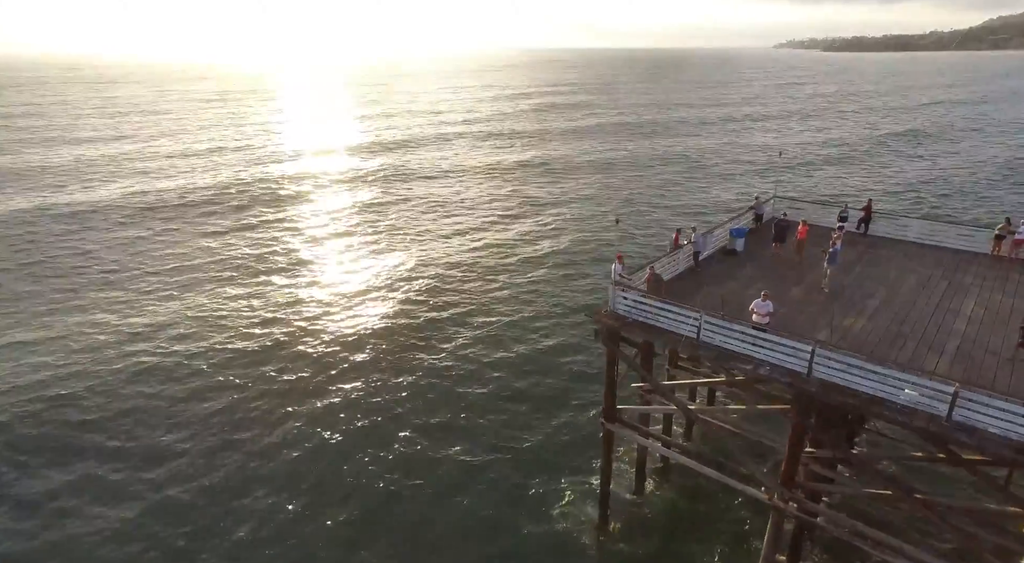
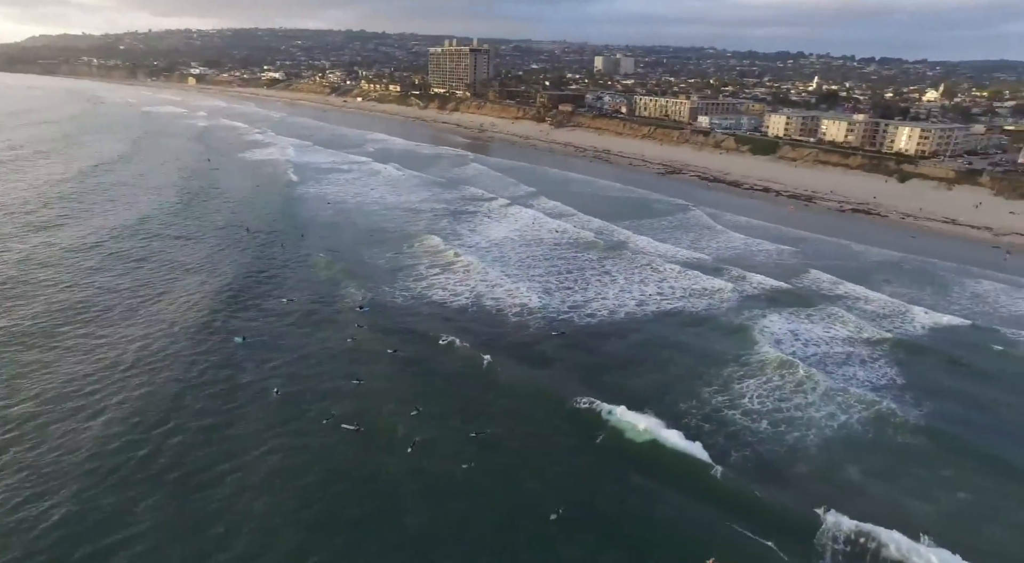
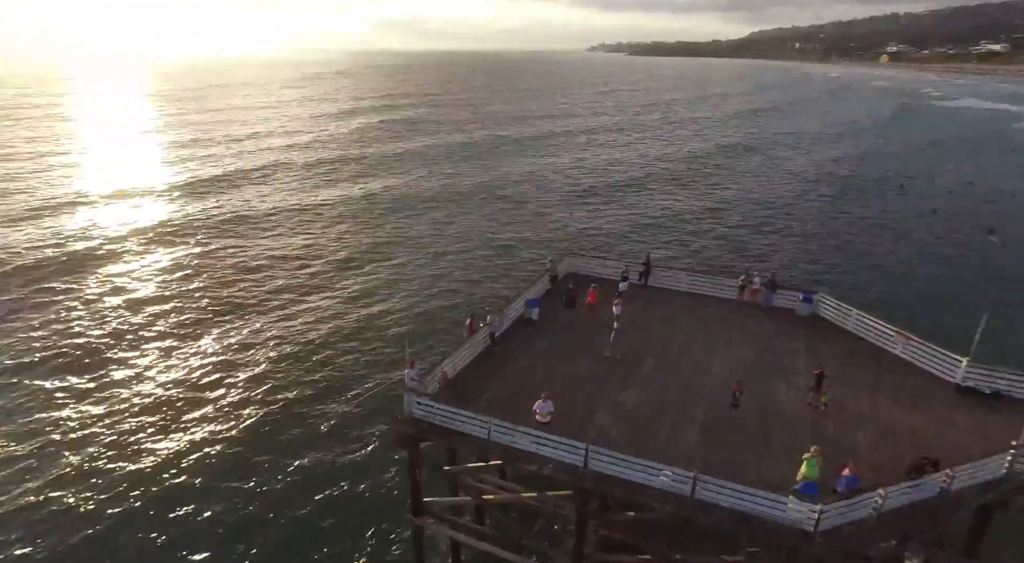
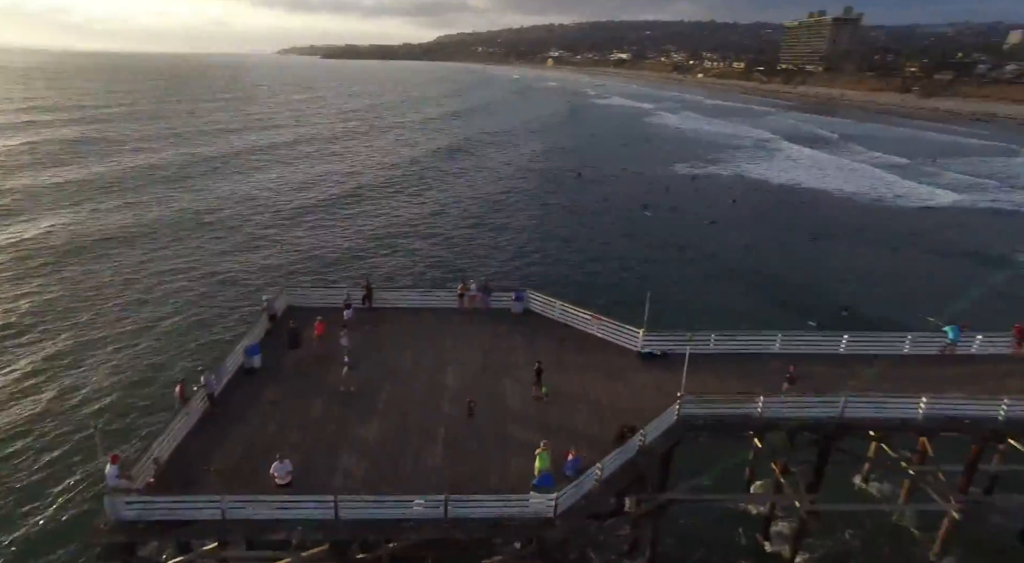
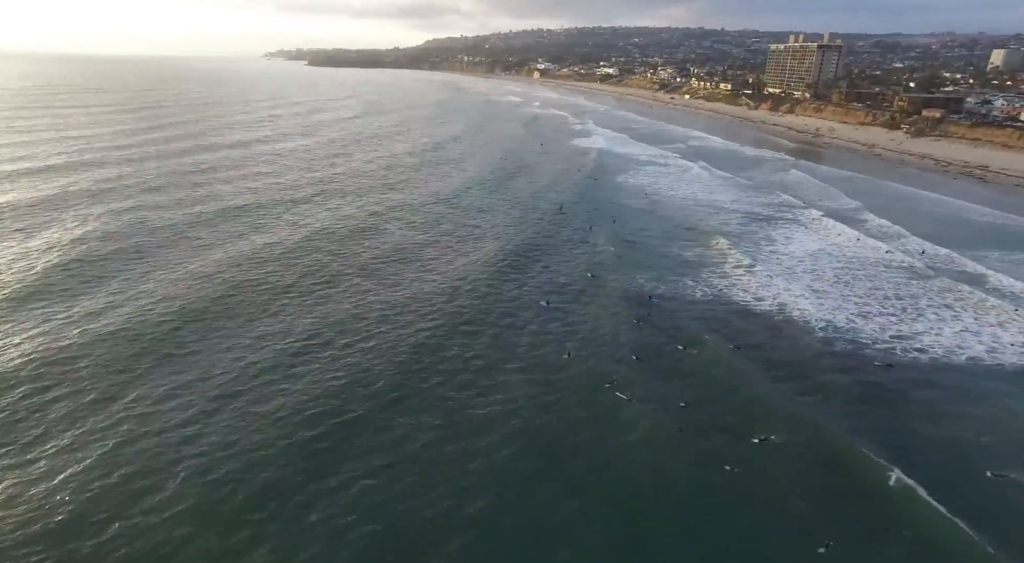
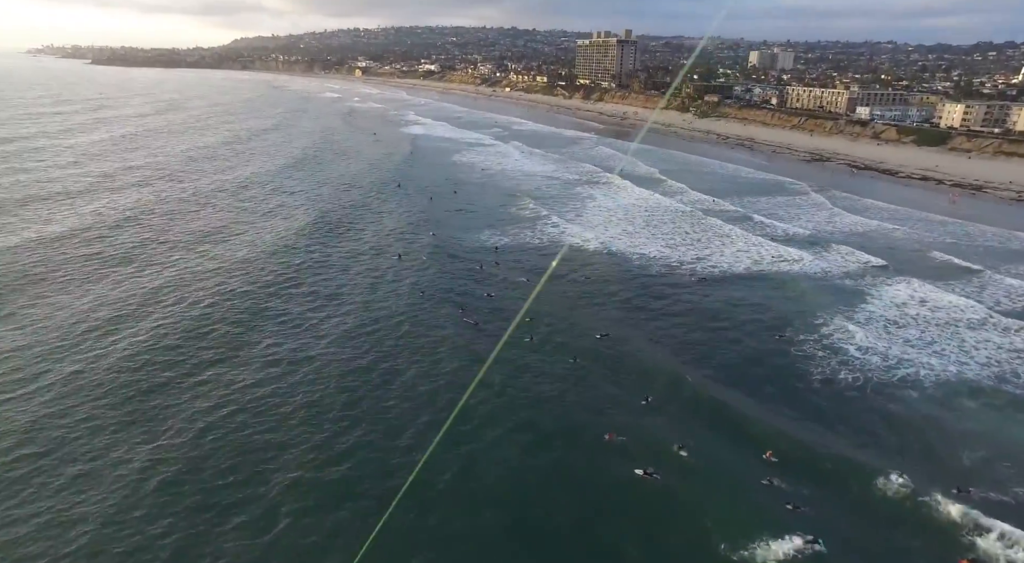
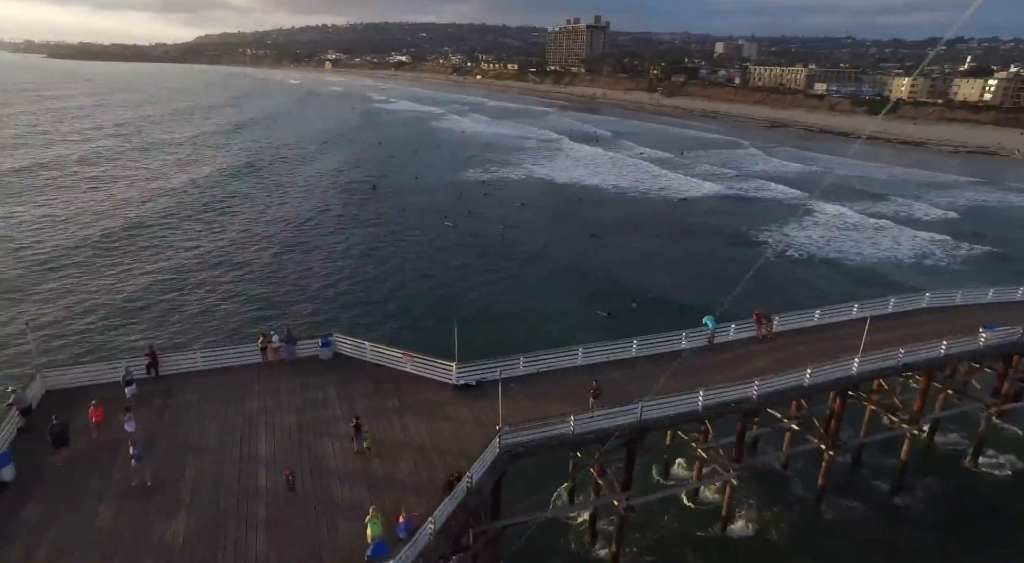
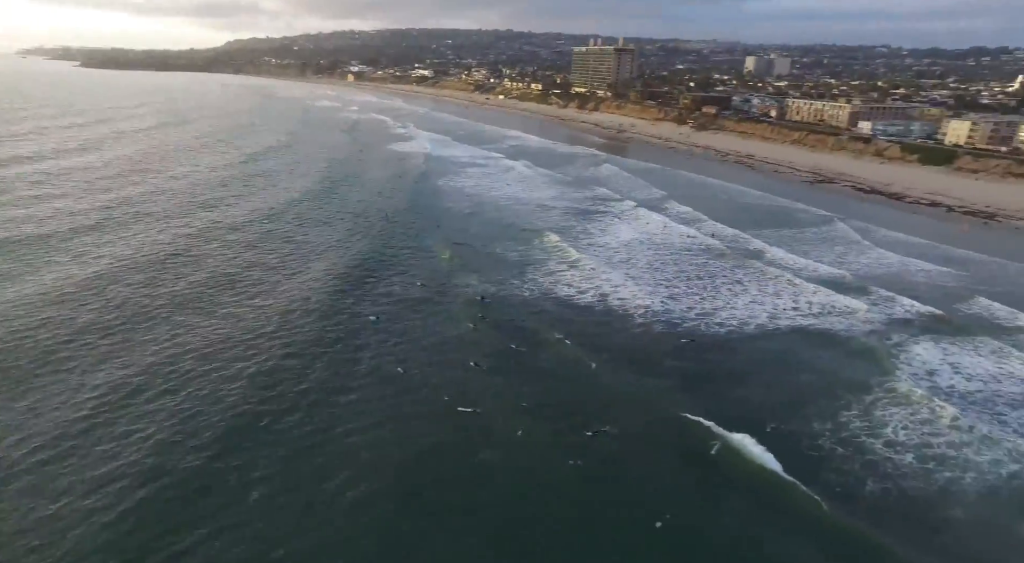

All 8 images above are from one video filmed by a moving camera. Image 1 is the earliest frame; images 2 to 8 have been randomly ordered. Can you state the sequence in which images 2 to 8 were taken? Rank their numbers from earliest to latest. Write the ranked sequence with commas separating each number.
3, 4, 7, 6, 5, 8, 2
